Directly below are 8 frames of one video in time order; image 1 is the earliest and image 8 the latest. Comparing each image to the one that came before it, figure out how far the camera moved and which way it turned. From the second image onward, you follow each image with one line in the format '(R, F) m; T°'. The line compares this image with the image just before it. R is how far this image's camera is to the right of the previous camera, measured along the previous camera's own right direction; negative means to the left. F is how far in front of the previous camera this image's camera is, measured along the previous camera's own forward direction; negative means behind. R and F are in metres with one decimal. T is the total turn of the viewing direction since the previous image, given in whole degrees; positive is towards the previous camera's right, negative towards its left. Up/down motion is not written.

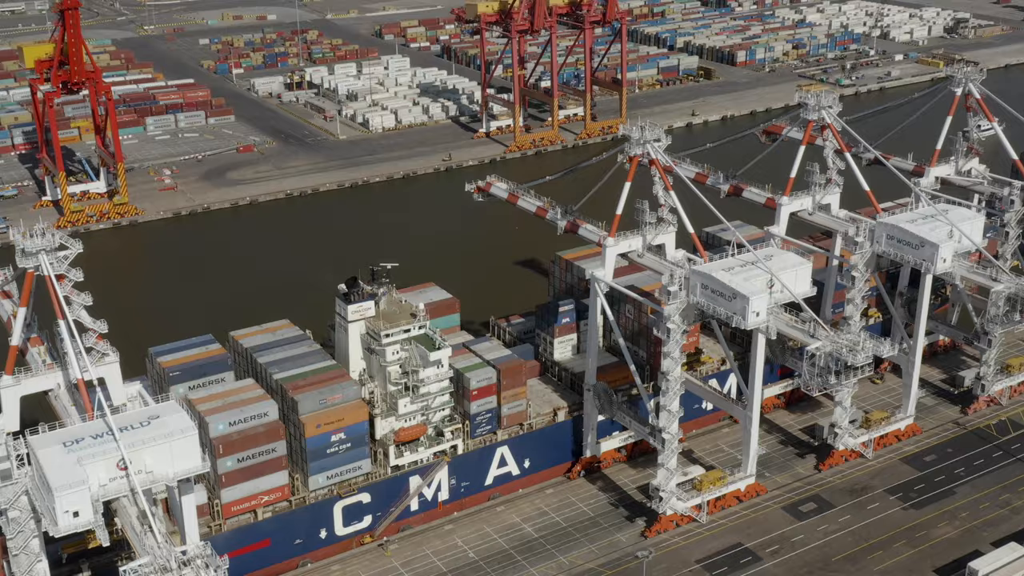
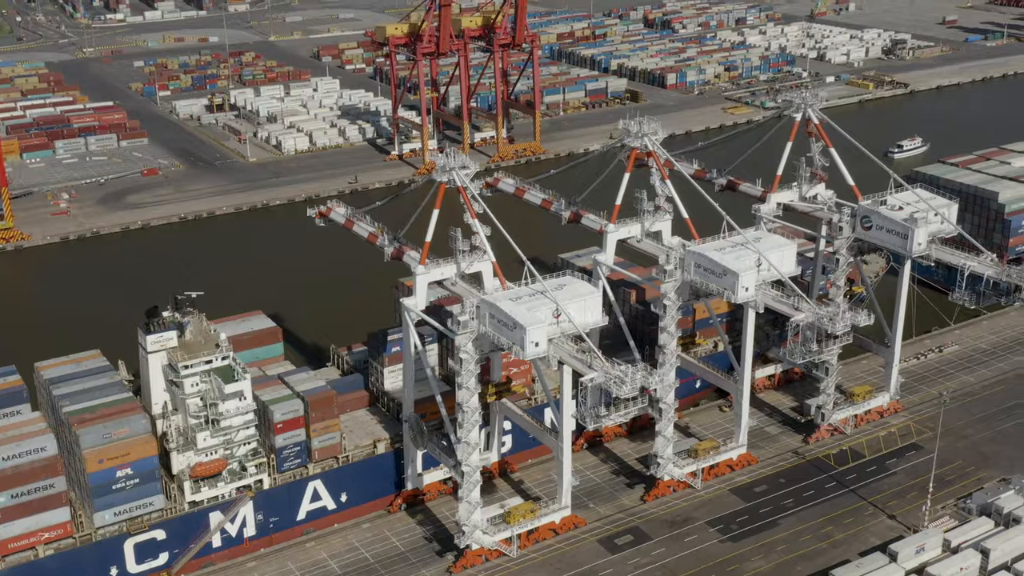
(+3.7, +0.4) m; 0°
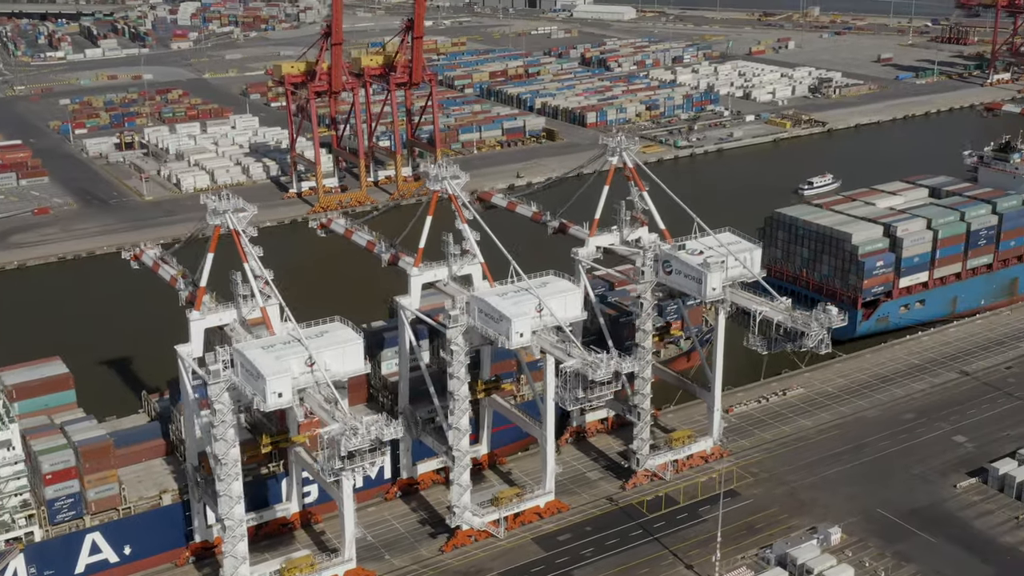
(+4.0, +0.4) m; +1°
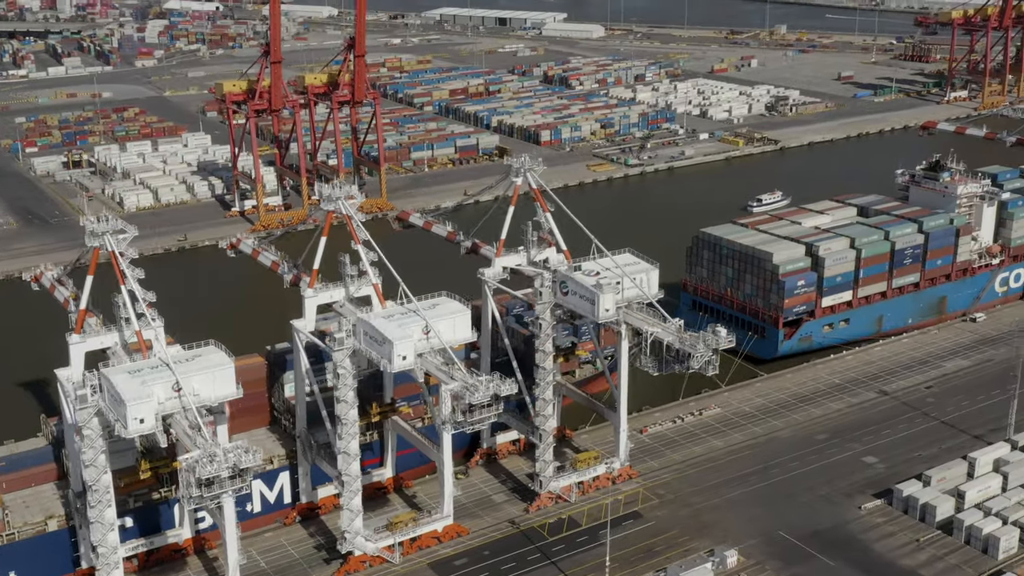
(+1.9, +0.2) m; +1°
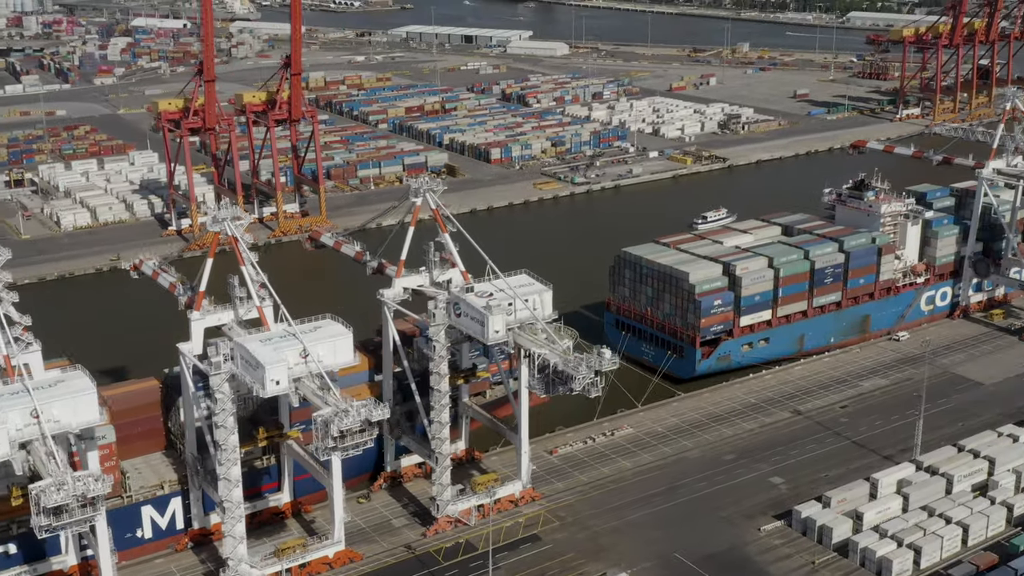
(+1.9, +0.2) m; +1°
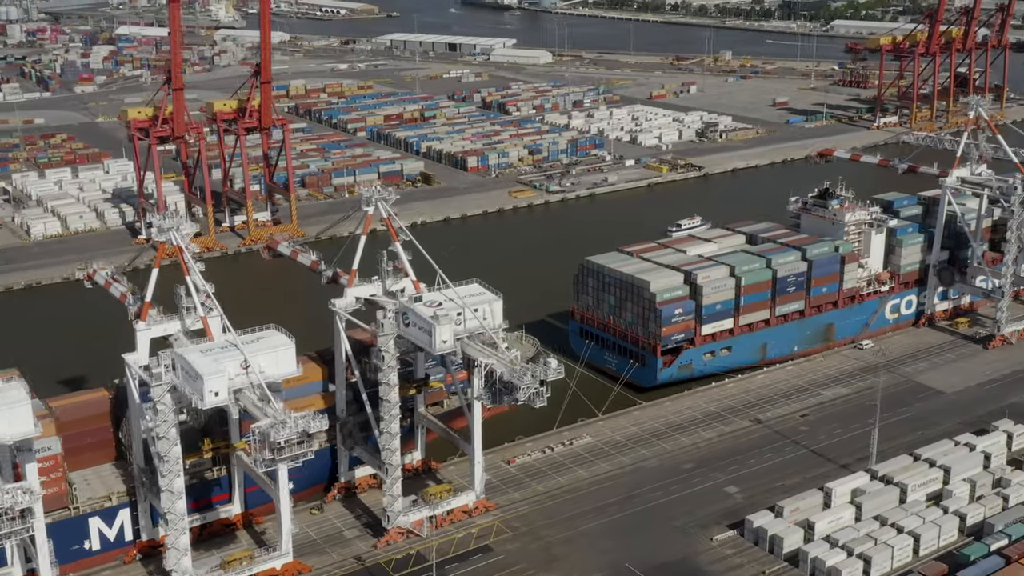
(+0.9, +0.1) m; 0°
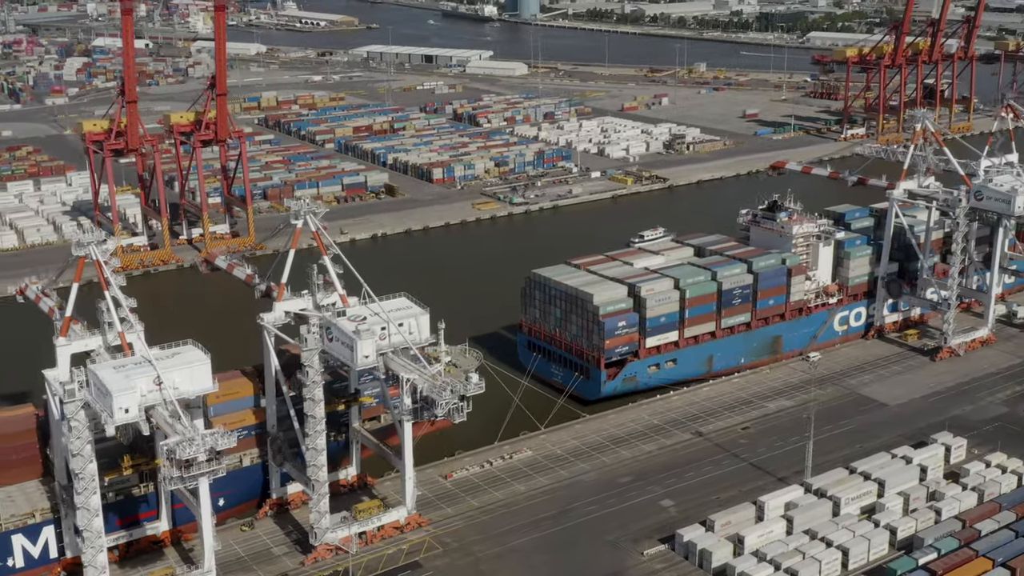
(+1.3, +0.1) m; +1°
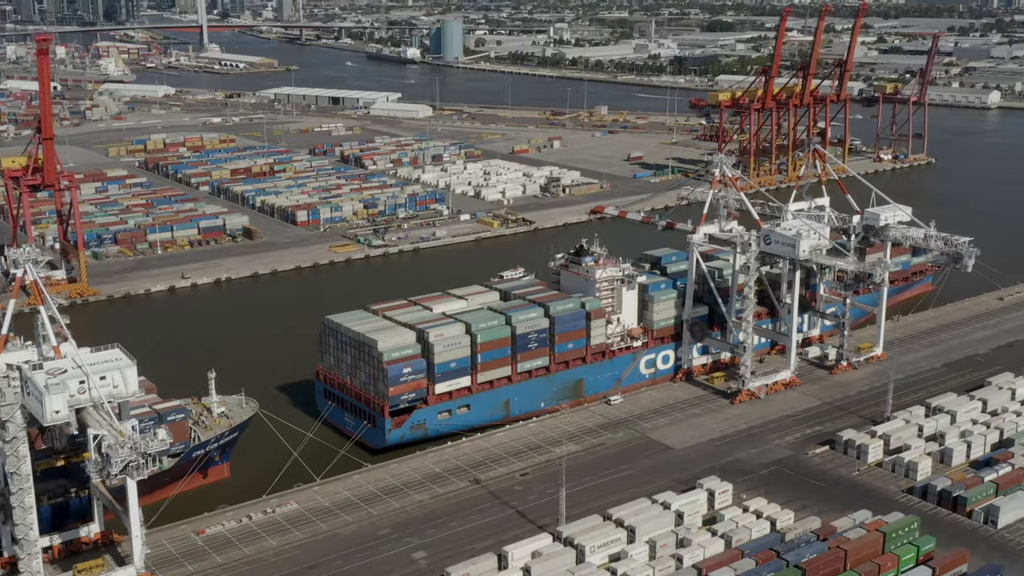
(+4.9, +0.2) m; +3°
